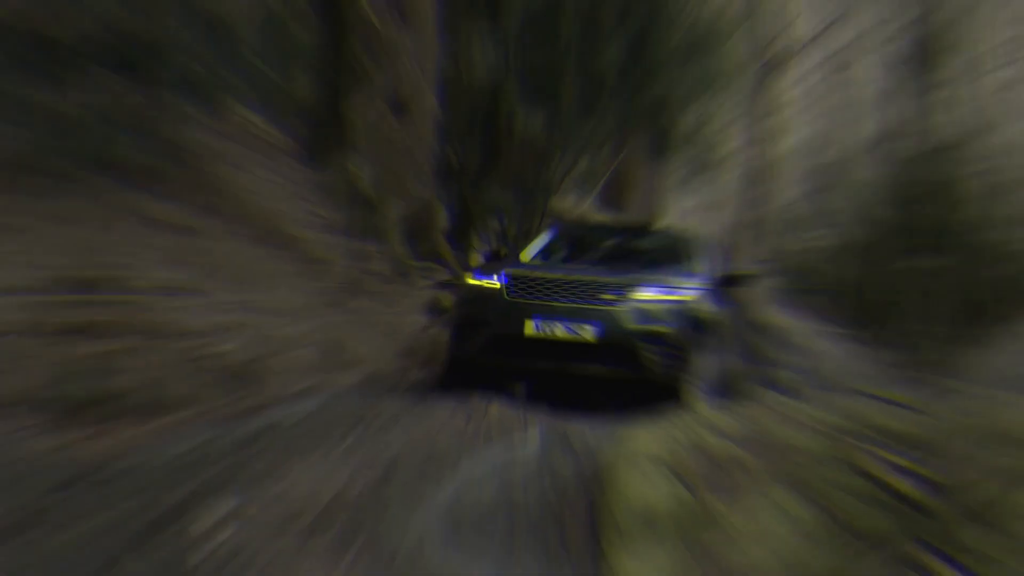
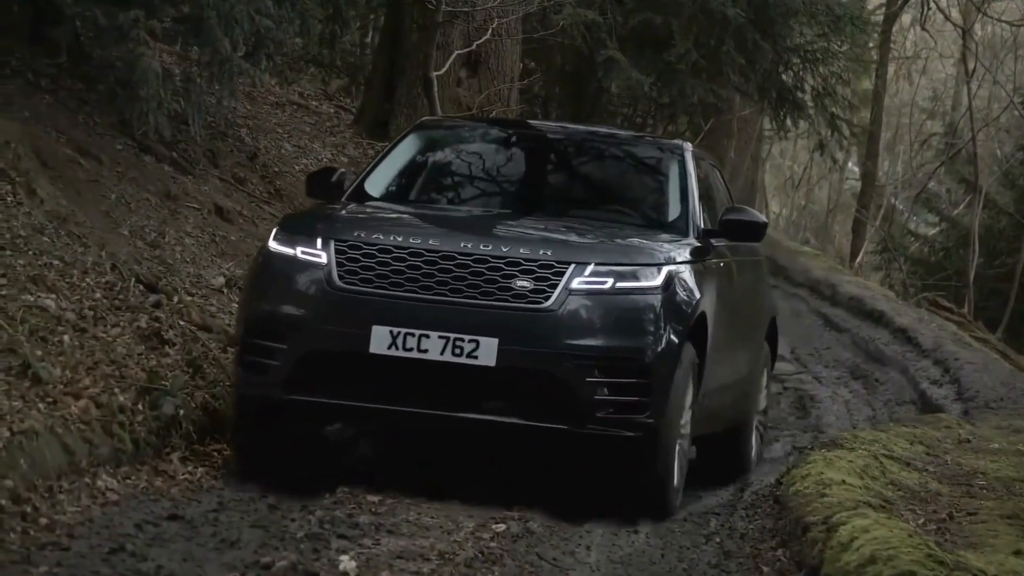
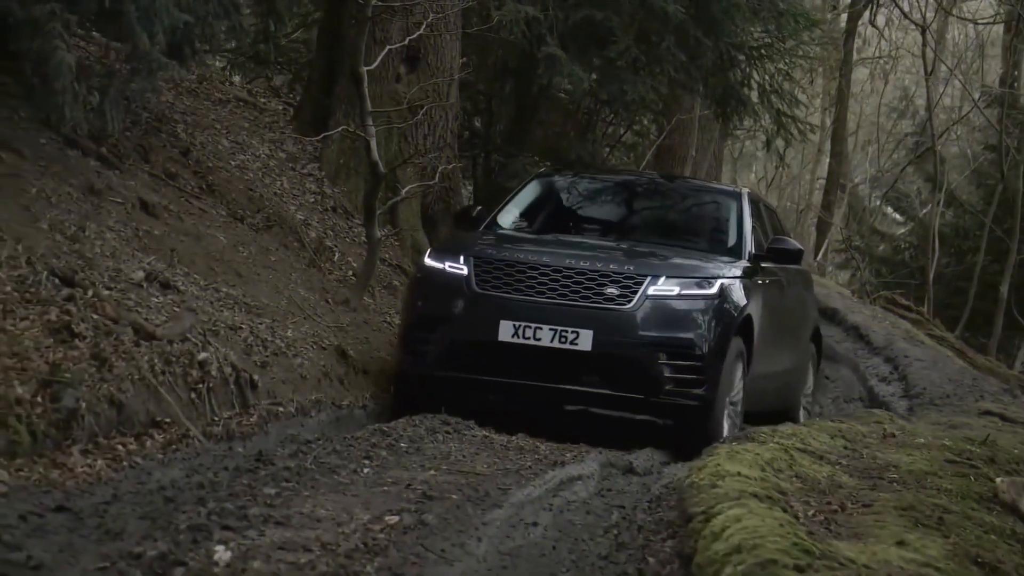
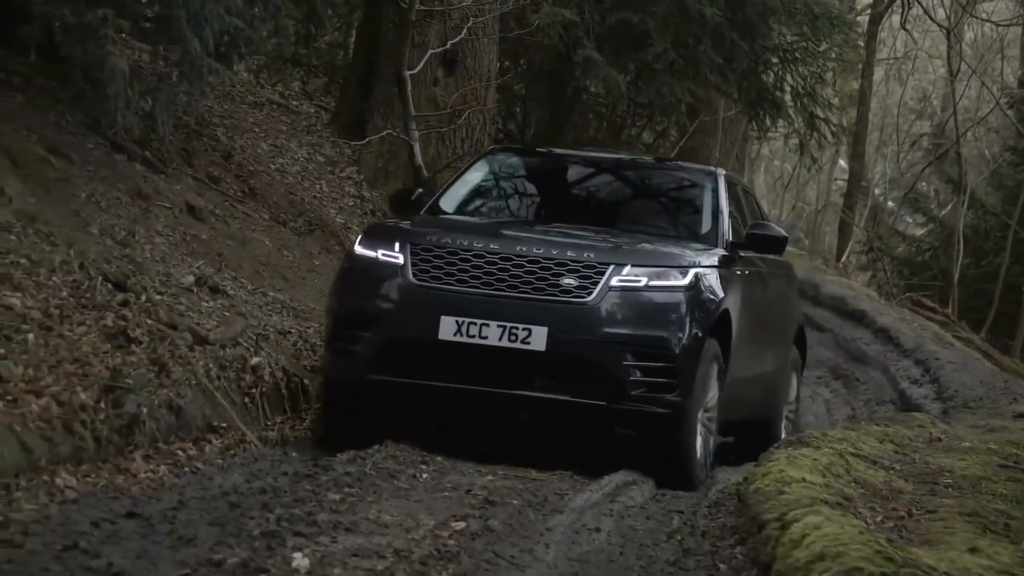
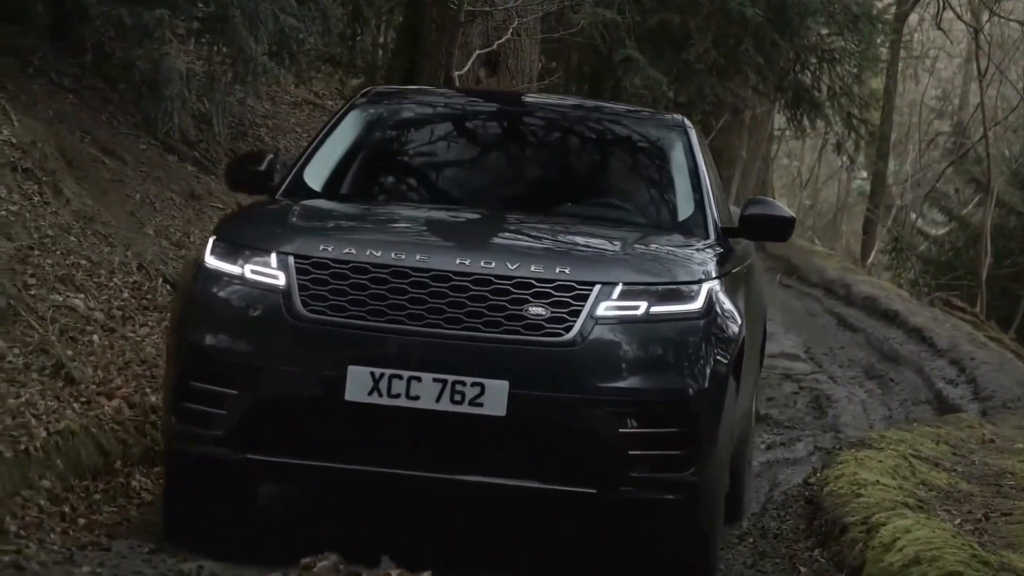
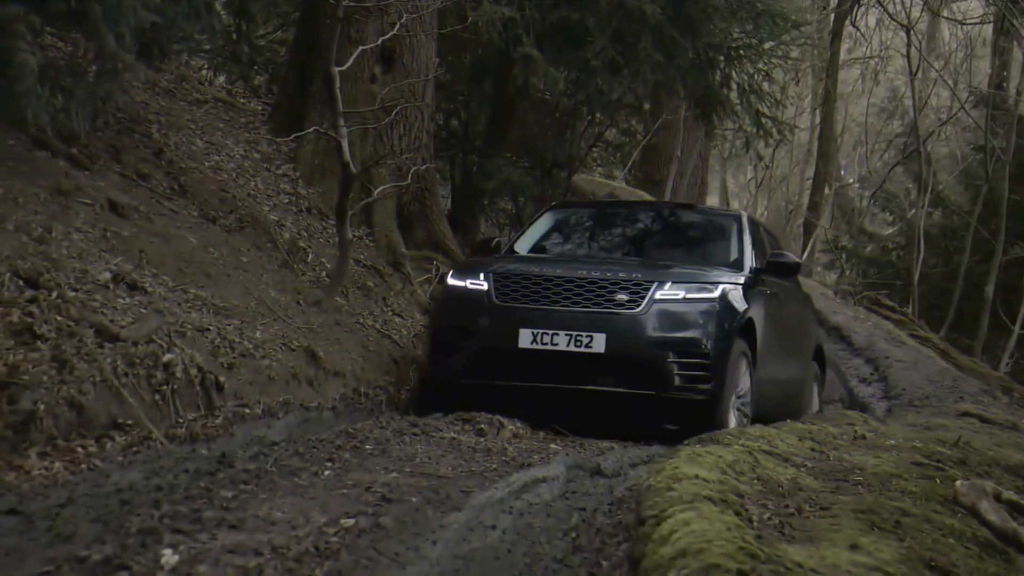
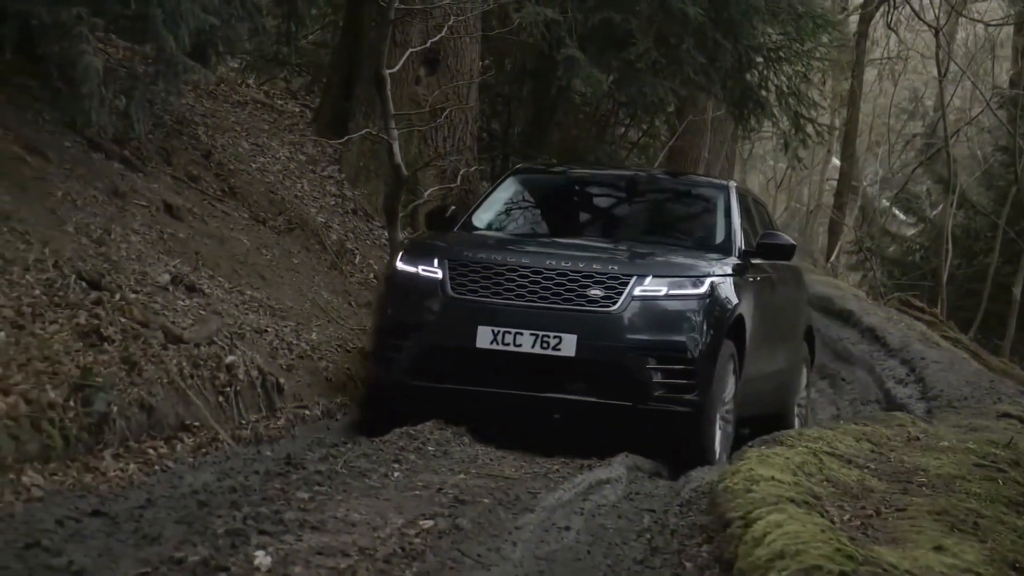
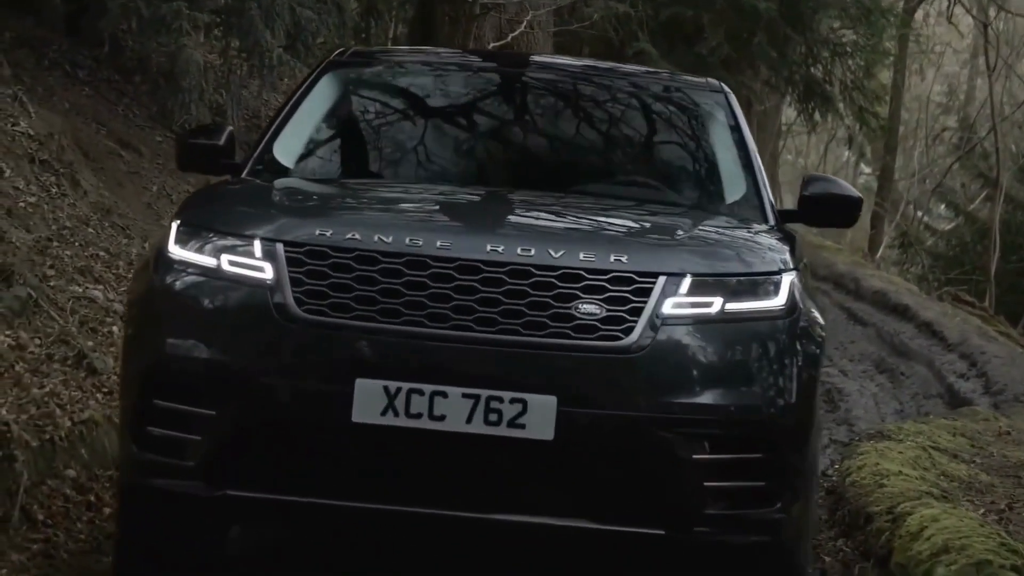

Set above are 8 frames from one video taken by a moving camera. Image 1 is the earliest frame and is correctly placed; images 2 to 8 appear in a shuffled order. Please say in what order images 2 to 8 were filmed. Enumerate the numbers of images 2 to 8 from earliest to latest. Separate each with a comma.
6, 3, 7, 4, 2, 5, 8
